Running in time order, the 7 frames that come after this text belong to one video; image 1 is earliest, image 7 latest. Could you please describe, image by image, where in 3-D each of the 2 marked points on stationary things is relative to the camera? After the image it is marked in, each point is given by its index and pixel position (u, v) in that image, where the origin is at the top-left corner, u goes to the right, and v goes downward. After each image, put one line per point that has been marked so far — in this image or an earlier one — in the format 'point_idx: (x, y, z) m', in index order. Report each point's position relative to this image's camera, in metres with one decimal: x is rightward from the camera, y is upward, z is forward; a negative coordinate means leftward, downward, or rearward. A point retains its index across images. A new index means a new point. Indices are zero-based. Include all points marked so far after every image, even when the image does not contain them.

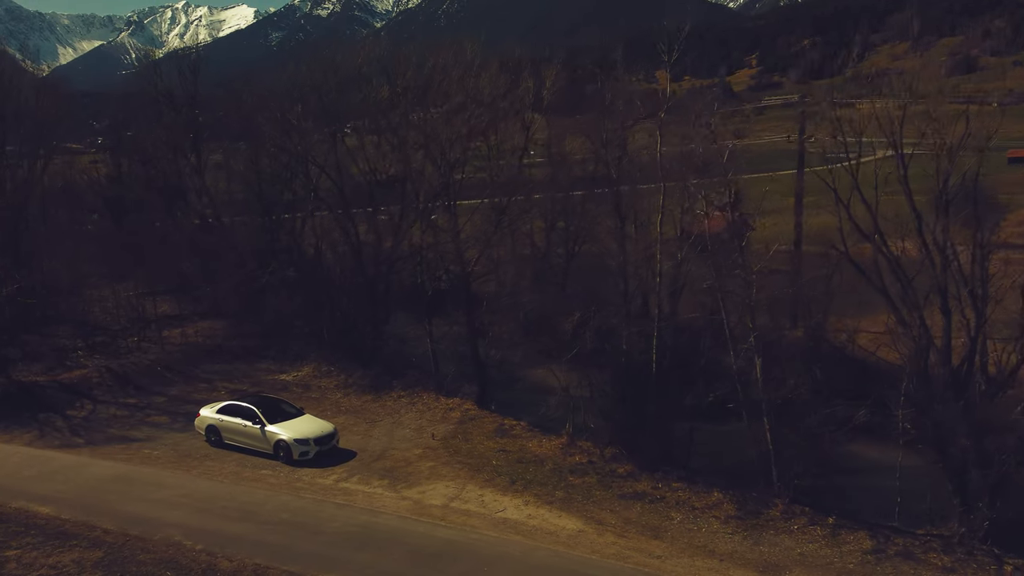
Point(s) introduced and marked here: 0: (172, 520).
0: (-6.2, -4.3, +19.3) m
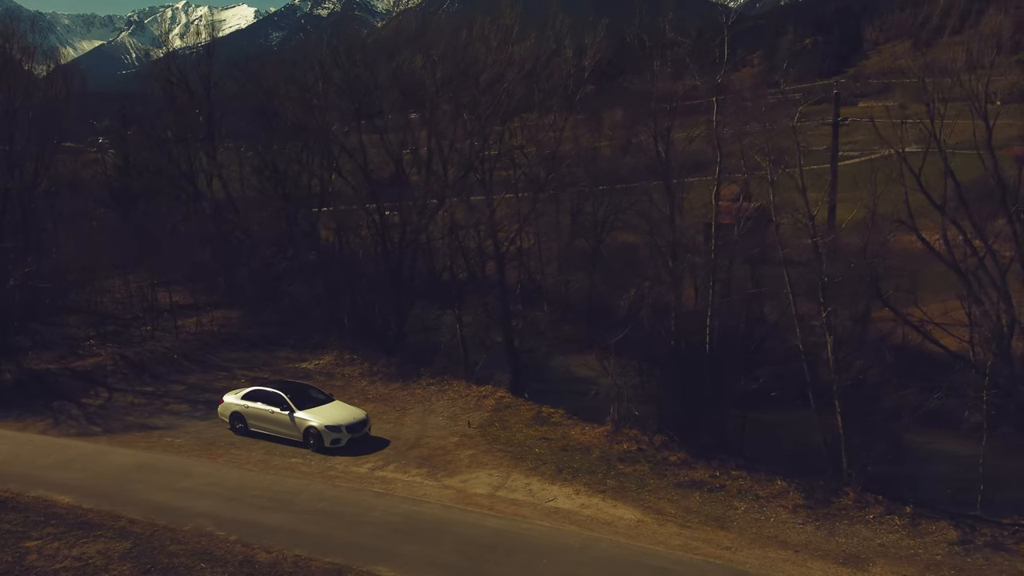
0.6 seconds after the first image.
0: (-5.3, -3.8, +18.1) m
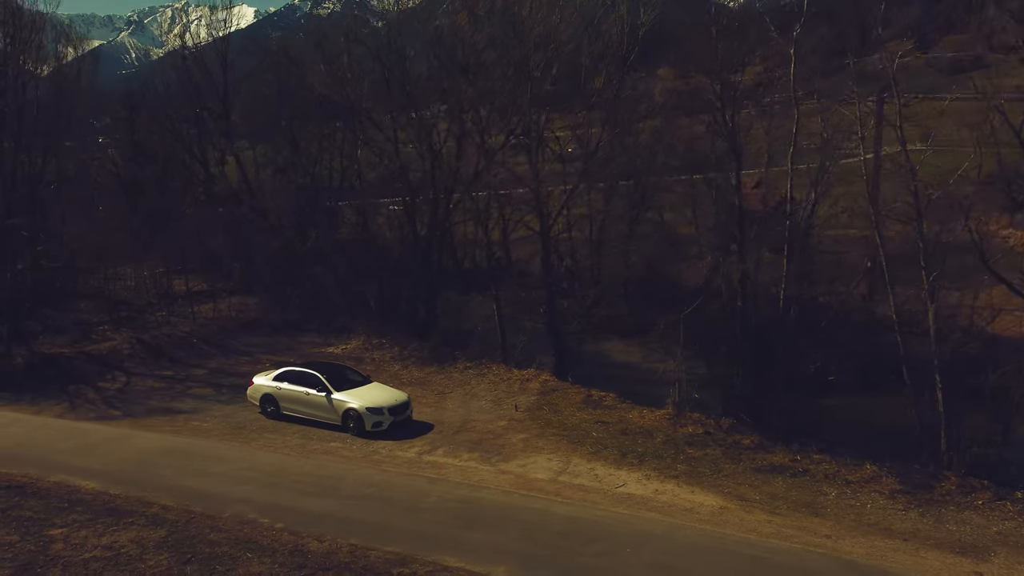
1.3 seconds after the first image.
0: (-4.2, -3.2, +16.4) m
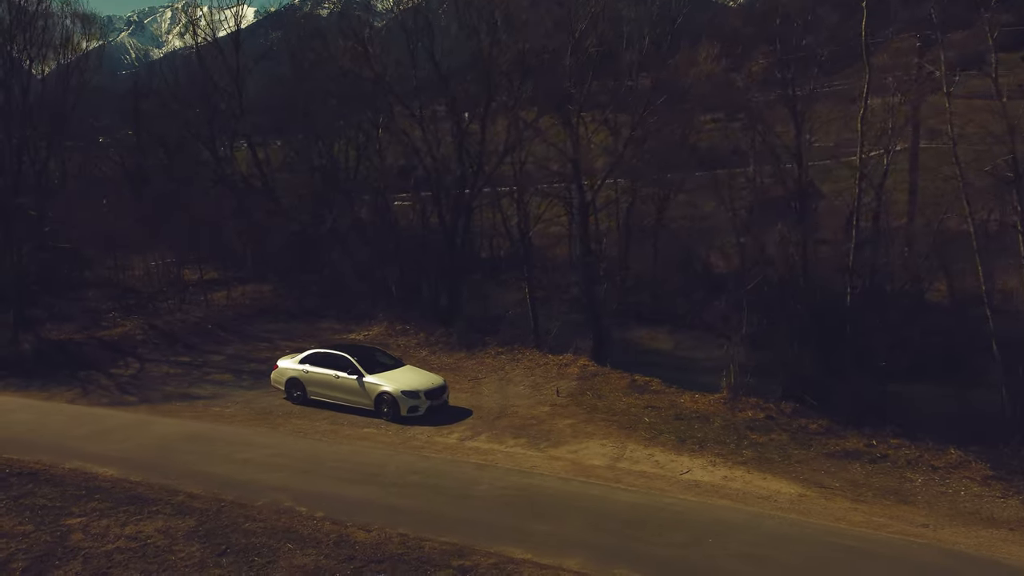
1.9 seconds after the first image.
0: (-3.4, -2.8, +15.0) m
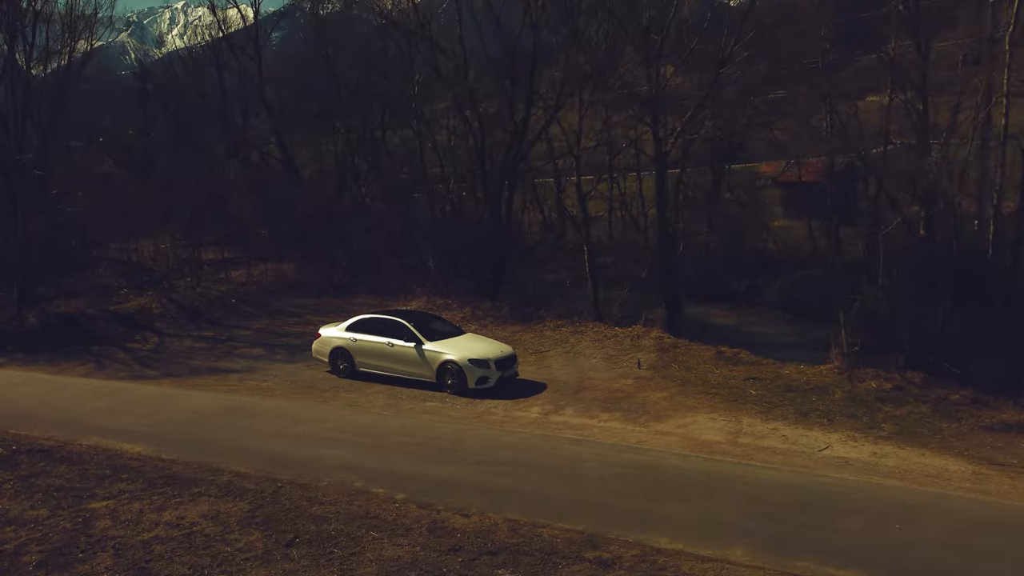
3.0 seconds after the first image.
0: (-2.1, -2.0, +12.5) m
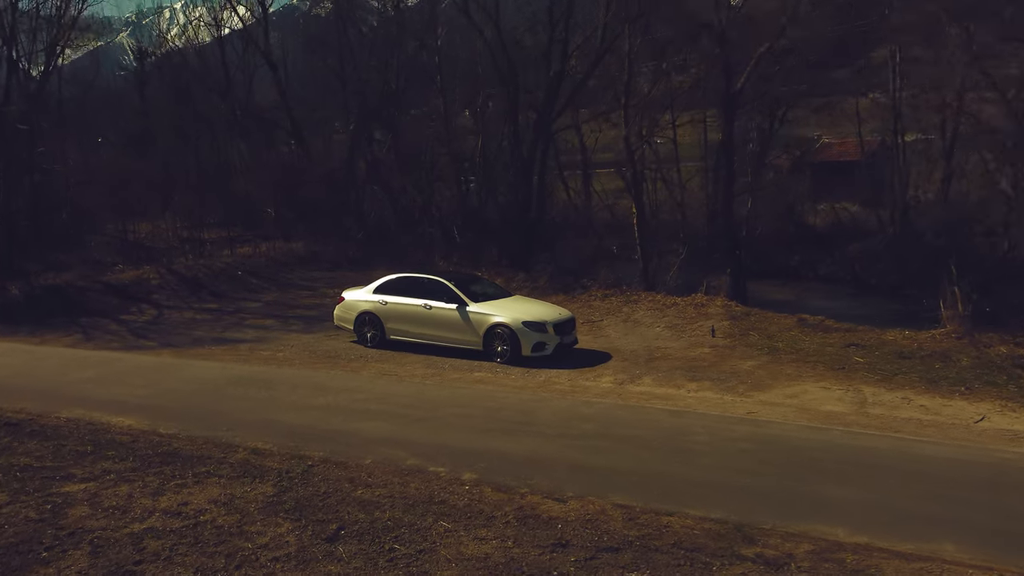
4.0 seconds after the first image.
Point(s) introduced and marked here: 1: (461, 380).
0: (-1.3, -1.4, +9.9) m
1: (-0.6, -1.1, +12.9) m
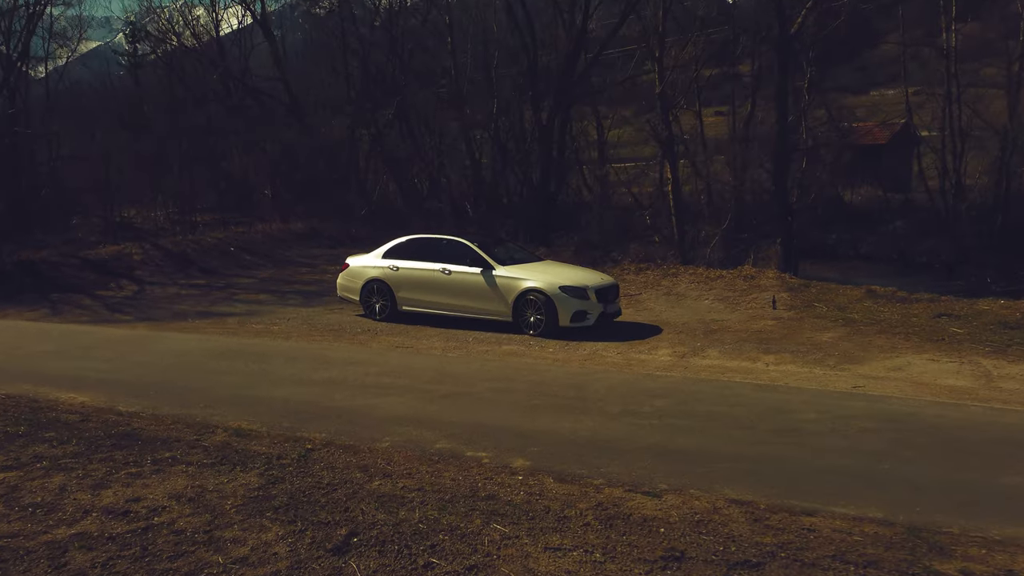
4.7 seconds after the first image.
0: (-0.9, -0.9, +7.8) m
1: (-0.2, -0.7, +10.8) m
